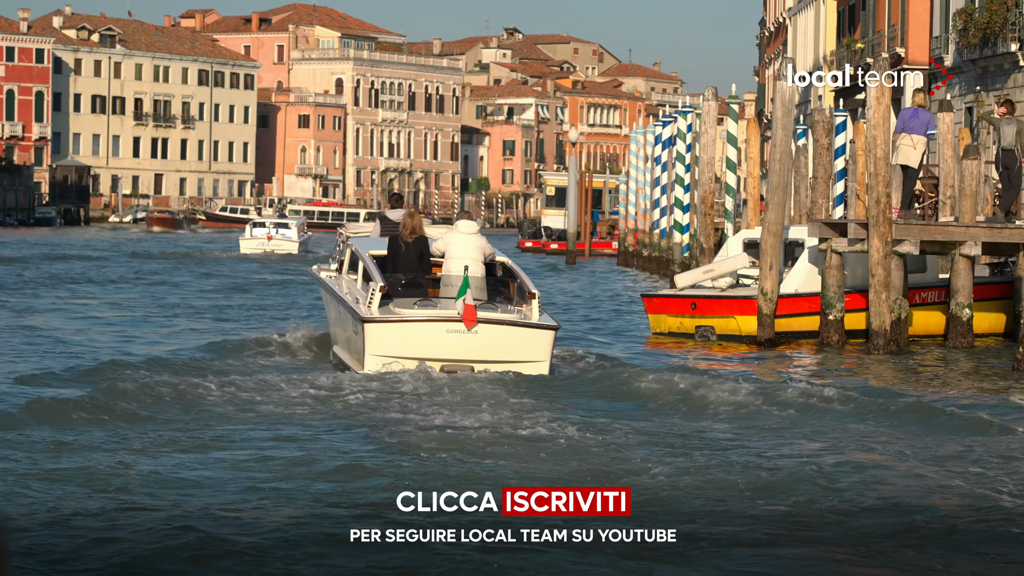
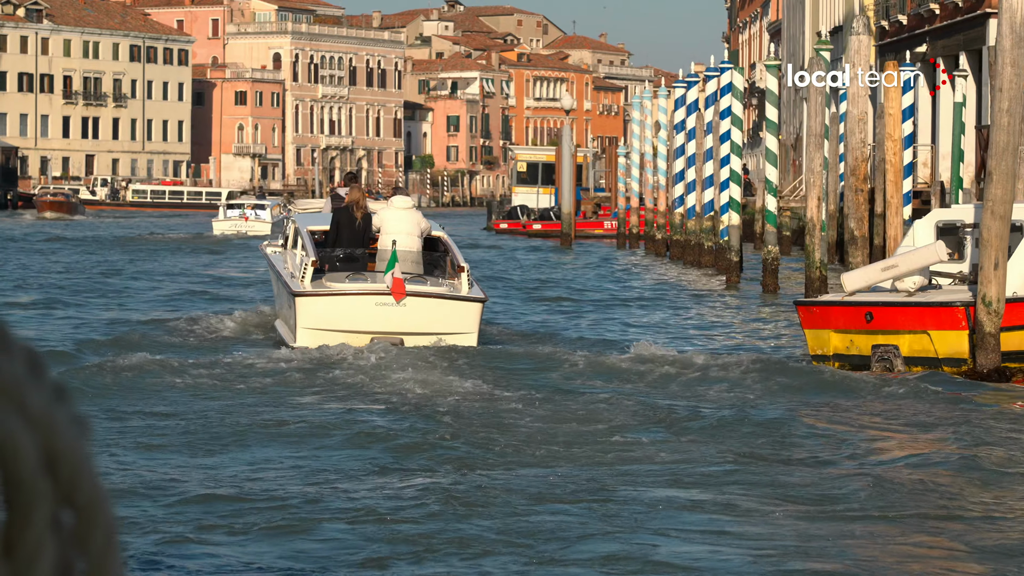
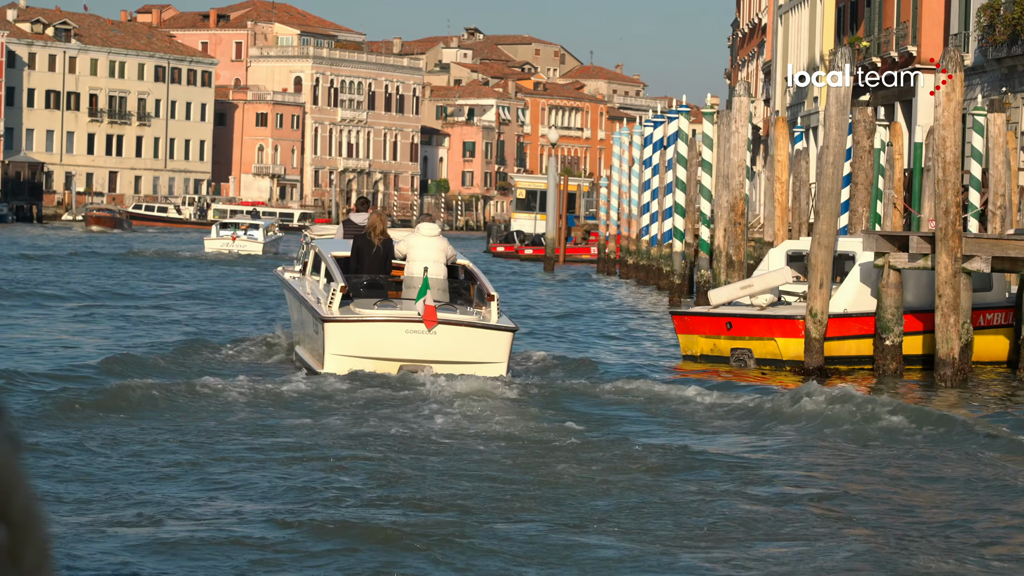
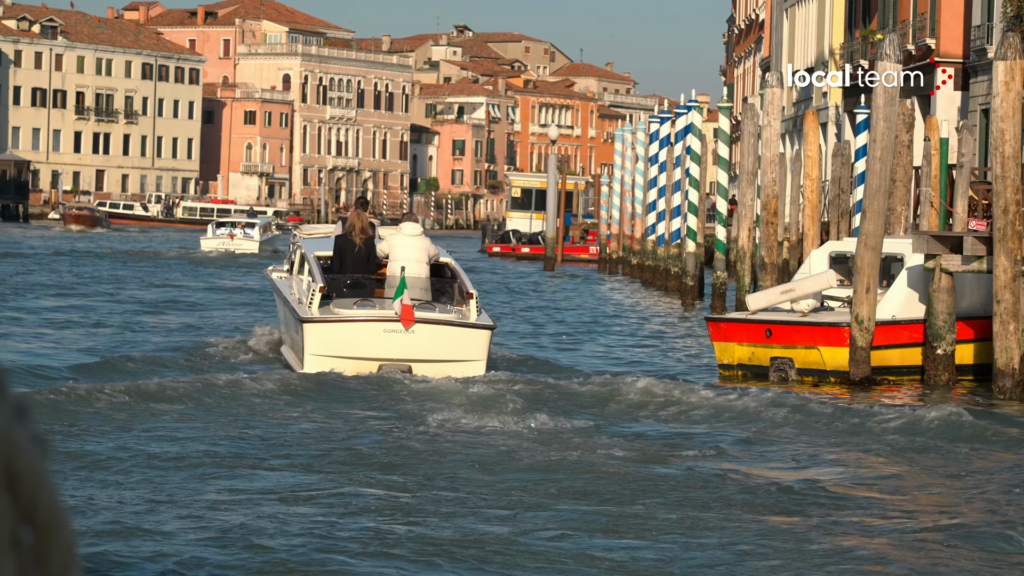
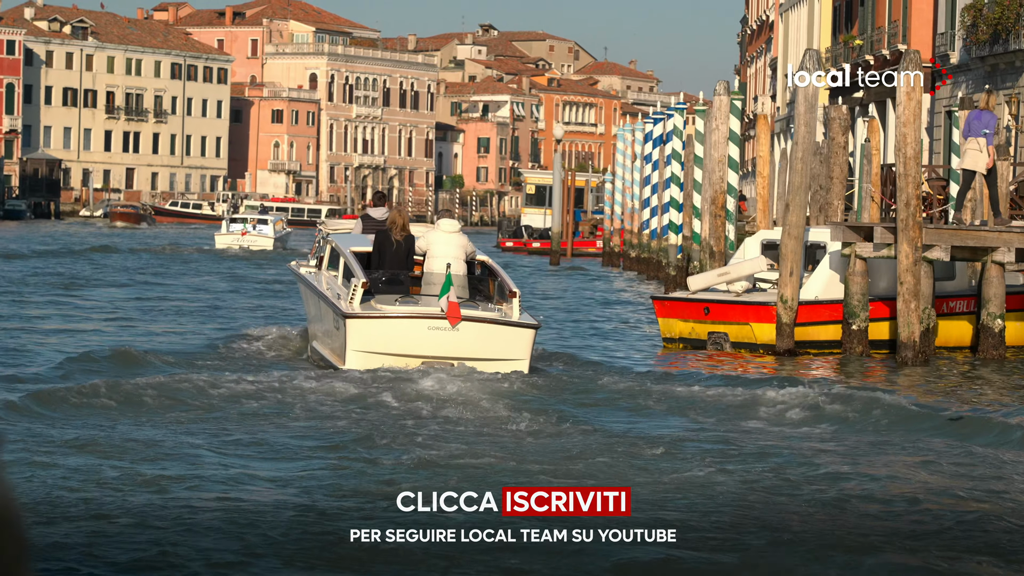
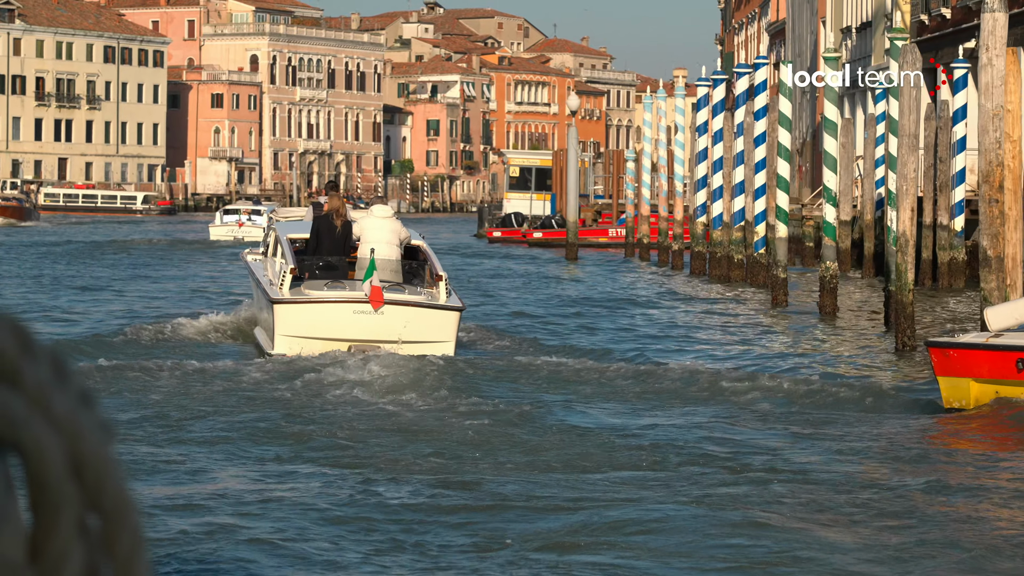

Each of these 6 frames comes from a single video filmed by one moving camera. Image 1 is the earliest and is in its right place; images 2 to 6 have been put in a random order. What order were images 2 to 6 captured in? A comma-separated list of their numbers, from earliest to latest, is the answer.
5, 3, 4, 2, 6
